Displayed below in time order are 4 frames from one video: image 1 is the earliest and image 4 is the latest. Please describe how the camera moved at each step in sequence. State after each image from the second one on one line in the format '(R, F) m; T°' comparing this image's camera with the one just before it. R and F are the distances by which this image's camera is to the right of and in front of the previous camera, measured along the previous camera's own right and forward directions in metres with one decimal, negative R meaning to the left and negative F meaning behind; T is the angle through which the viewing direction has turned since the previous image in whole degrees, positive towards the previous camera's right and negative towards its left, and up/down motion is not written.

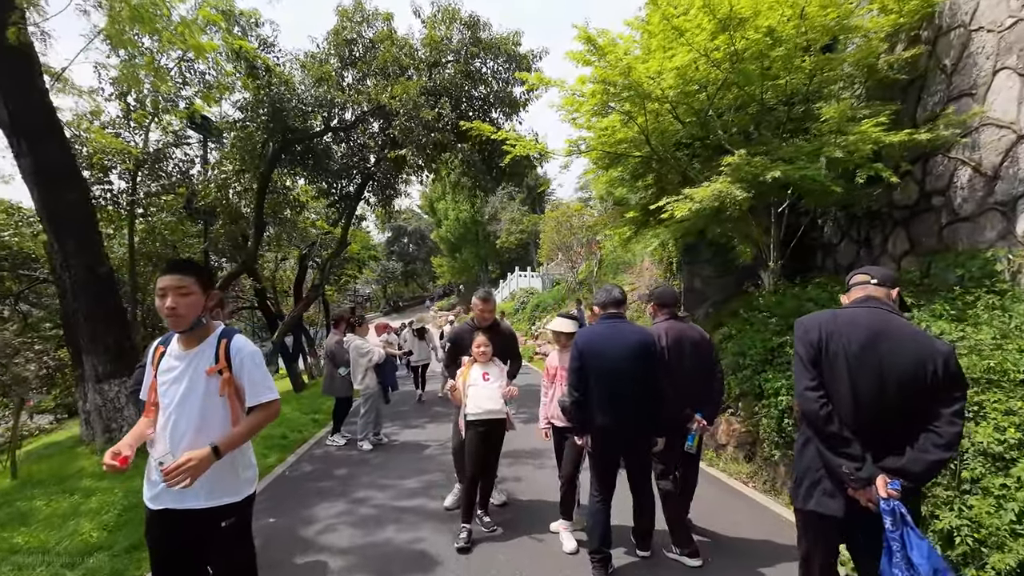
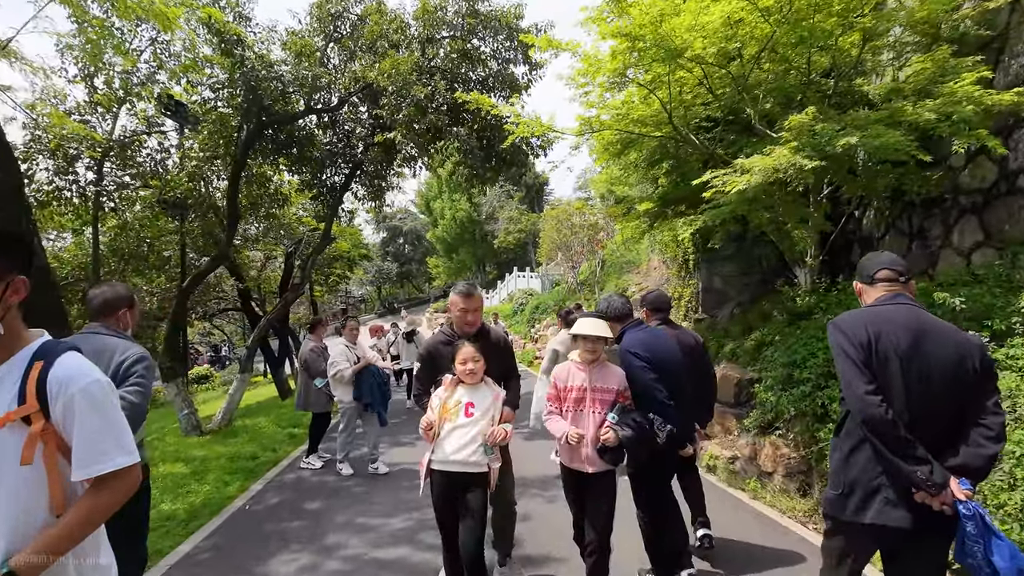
(-0.1, +1.0) m; 0°
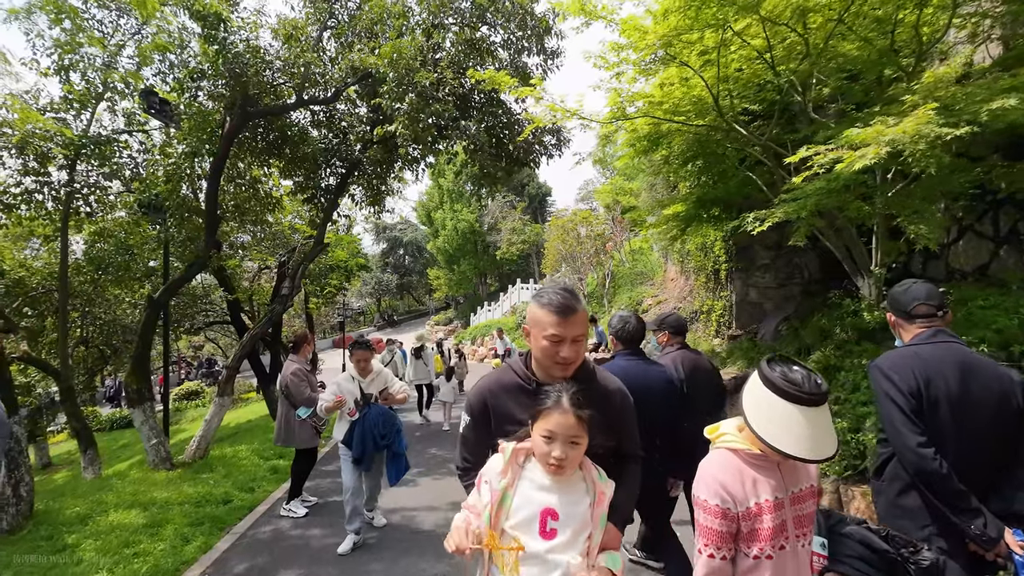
(-0.2, +1.0) m; 0°
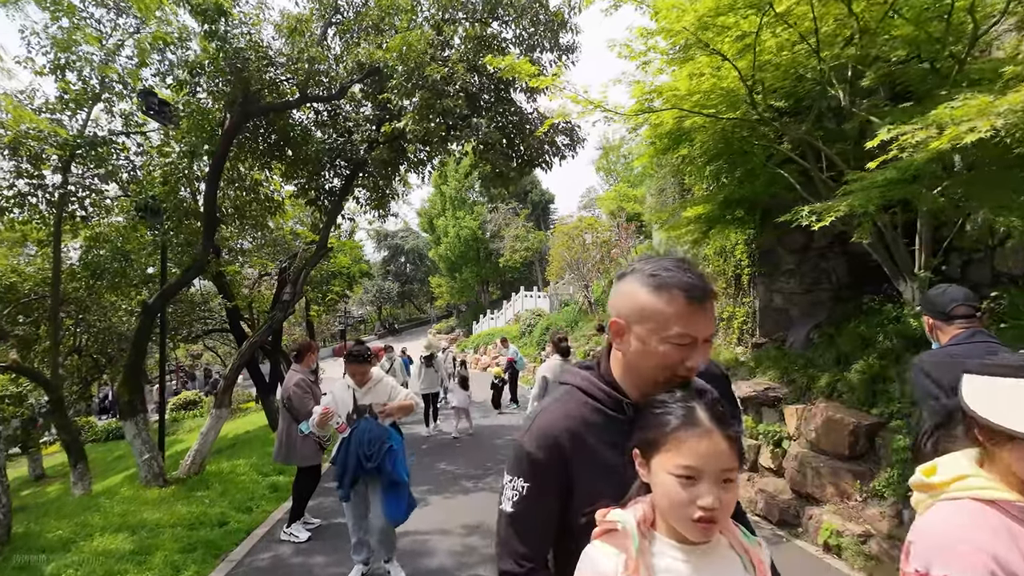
(-0.2, +0.4) m; 0°
